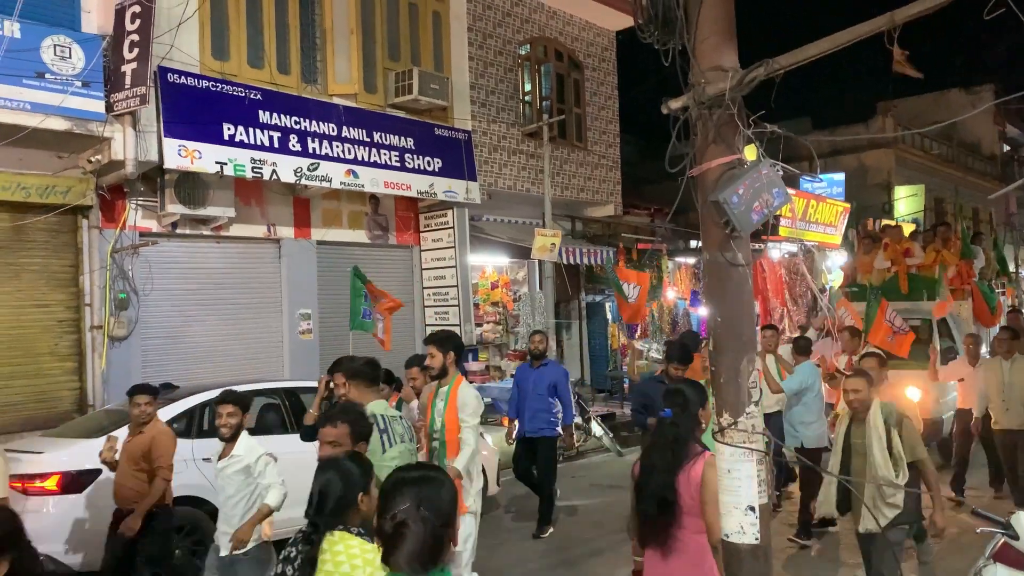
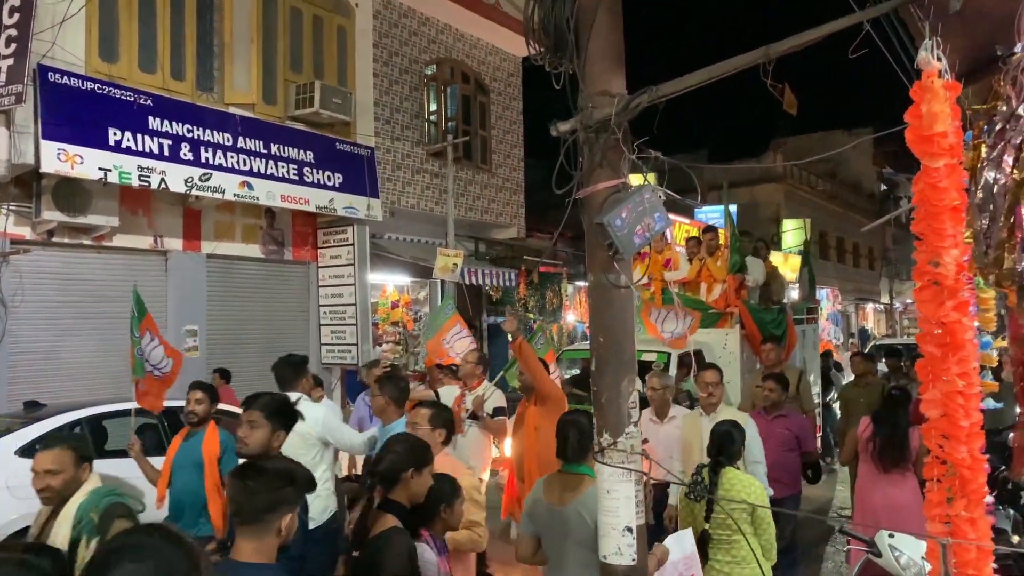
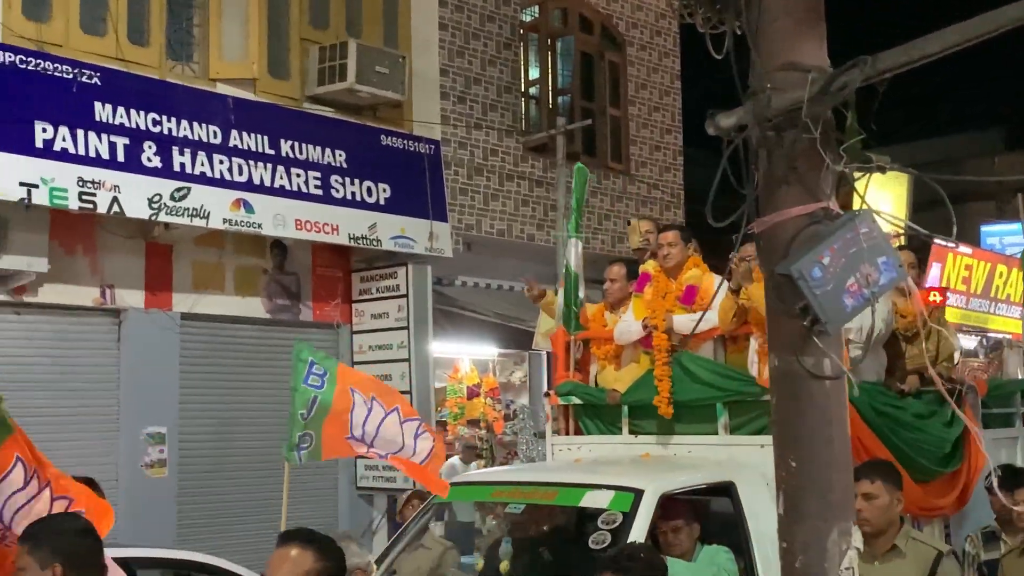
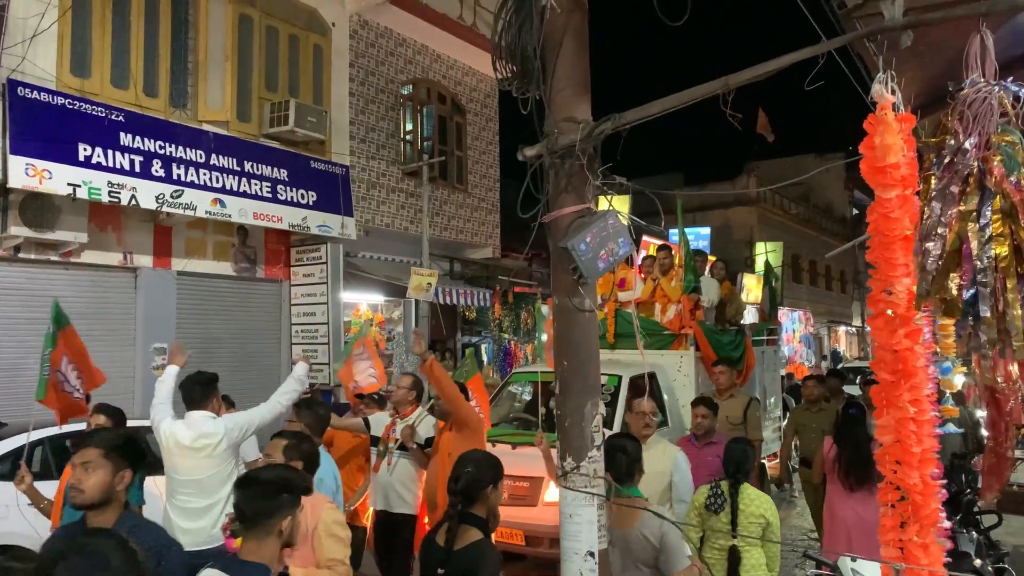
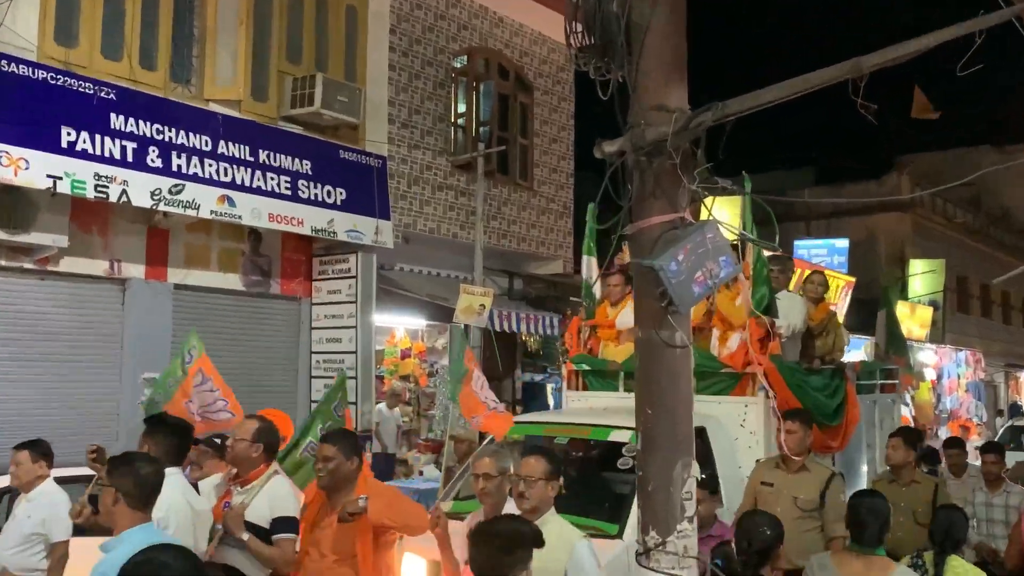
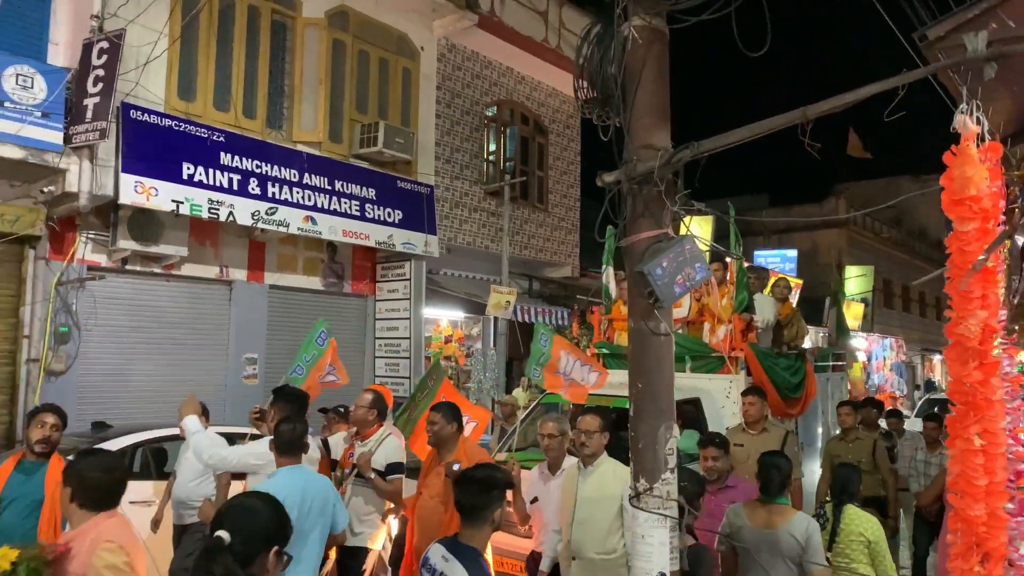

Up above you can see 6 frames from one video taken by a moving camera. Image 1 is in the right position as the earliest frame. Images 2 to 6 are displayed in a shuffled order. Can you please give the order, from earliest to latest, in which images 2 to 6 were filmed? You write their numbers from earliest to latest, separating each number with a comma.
2, 4, 6, 5, 3
